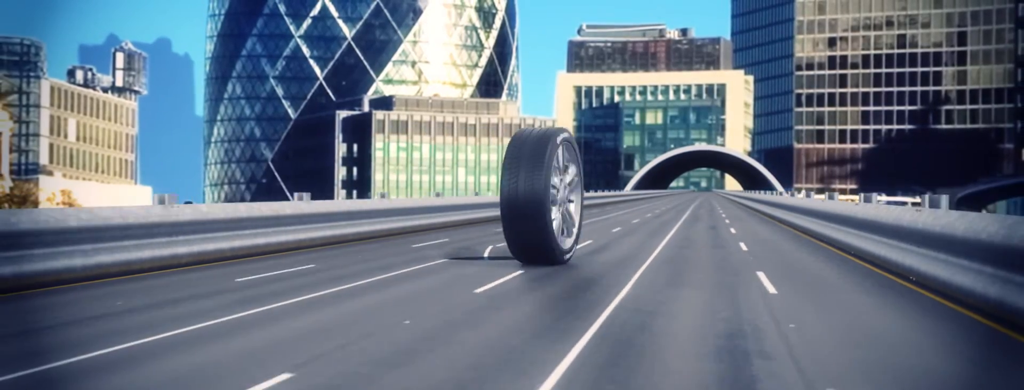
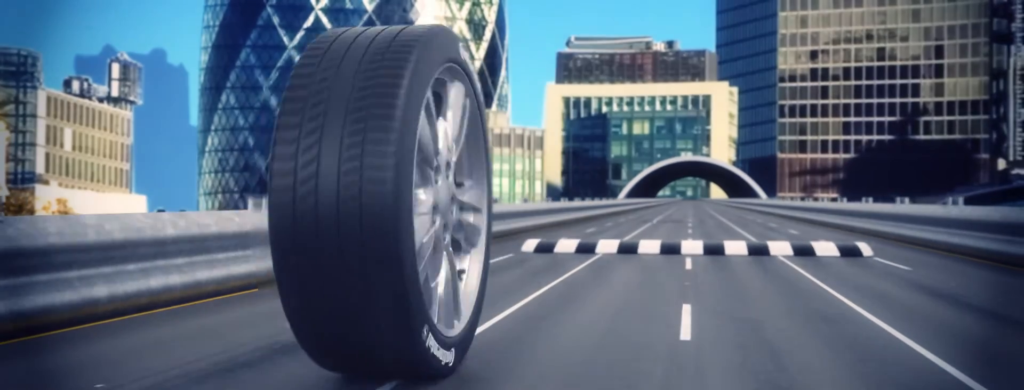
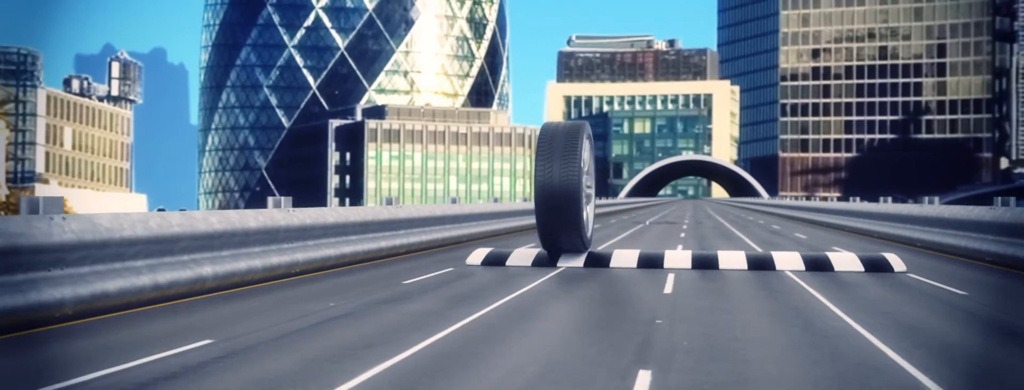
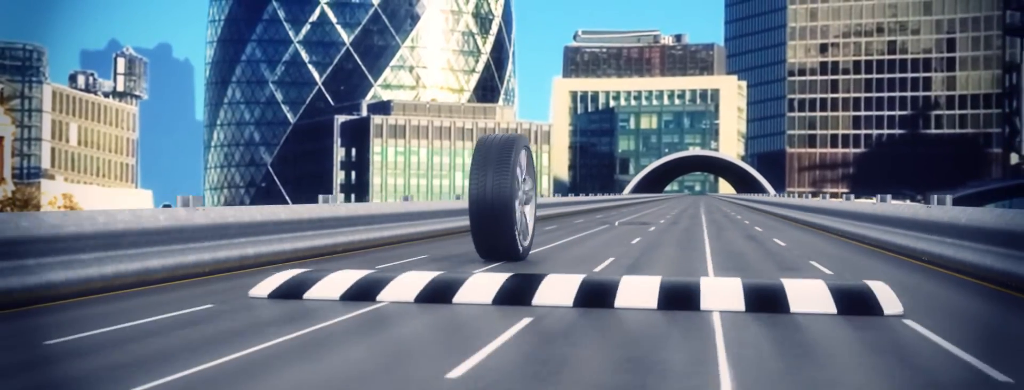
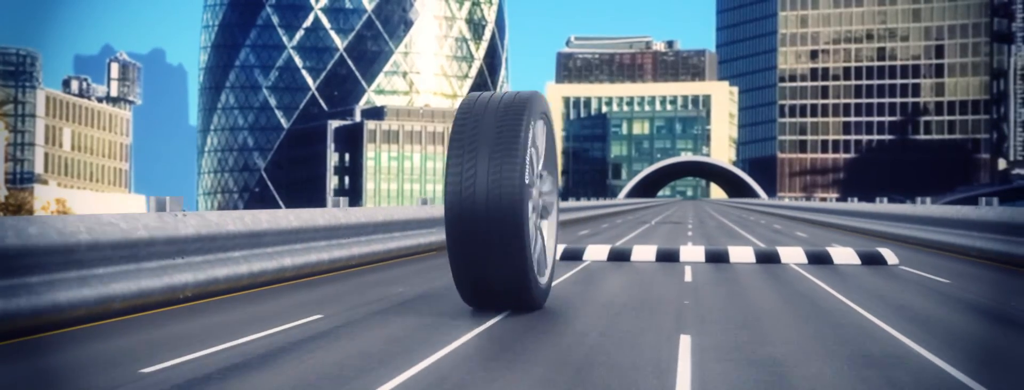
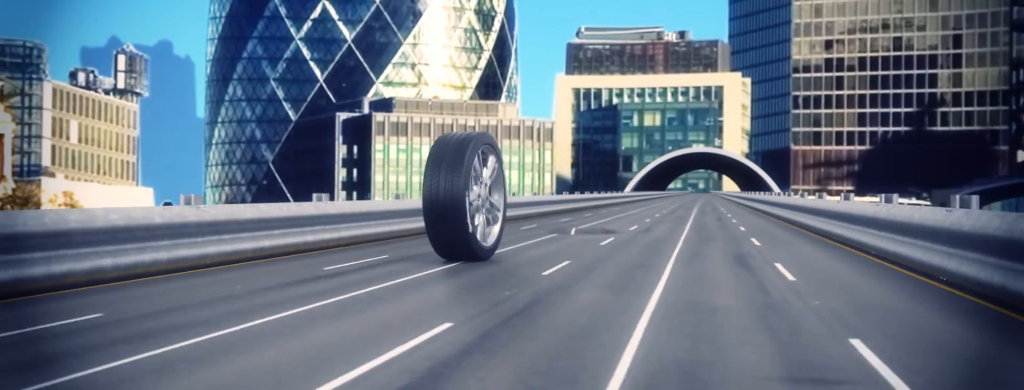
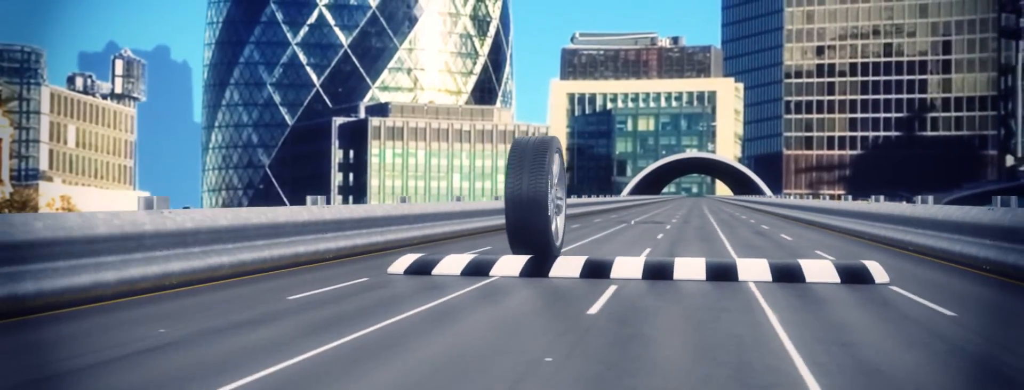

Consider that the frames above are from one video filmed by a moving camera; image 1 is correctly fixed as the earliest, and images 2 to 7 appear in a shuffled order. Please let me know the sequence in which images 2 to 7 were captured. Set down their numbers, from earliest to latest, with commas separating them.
6, 4, 7, 3, 5, 2
